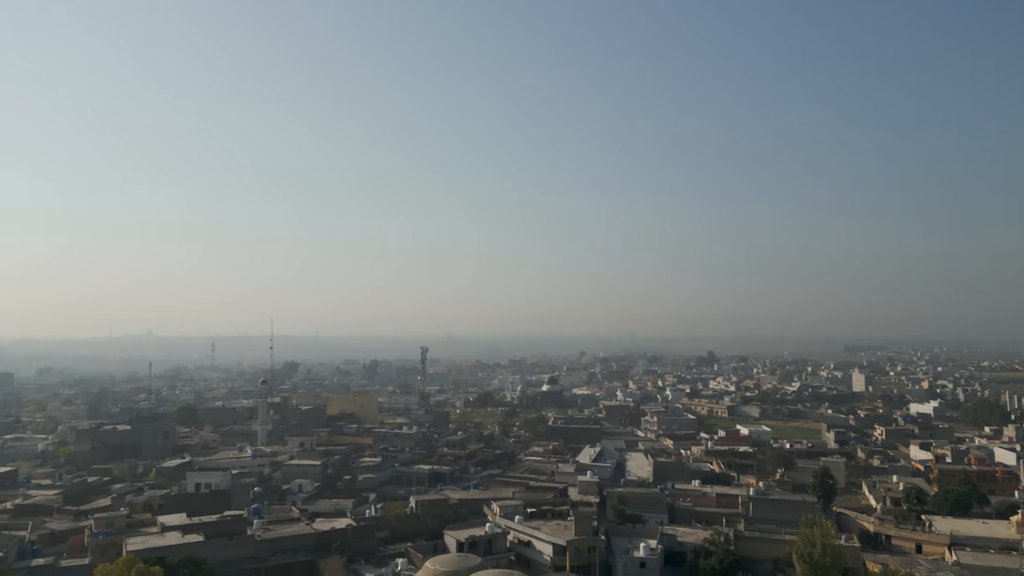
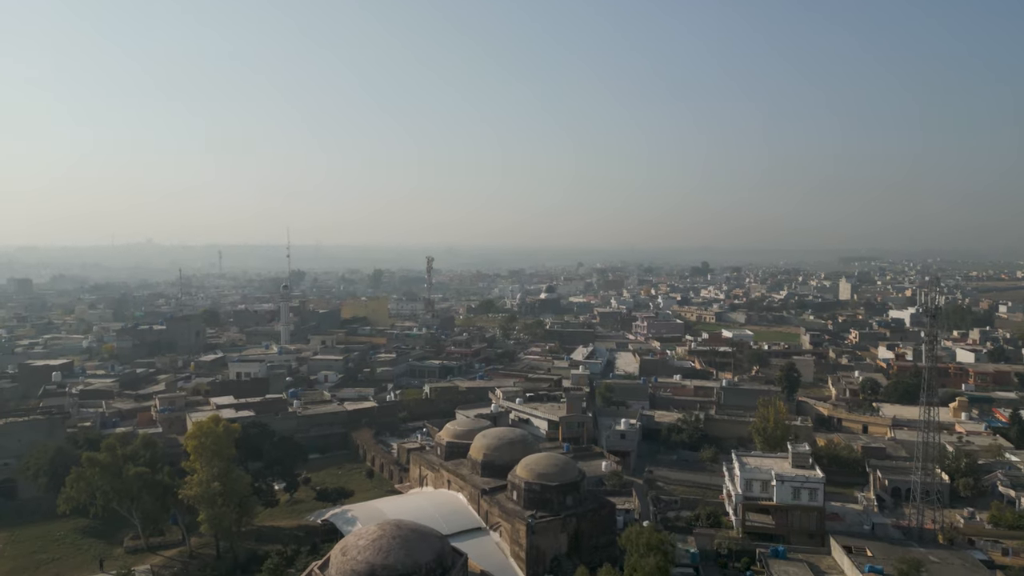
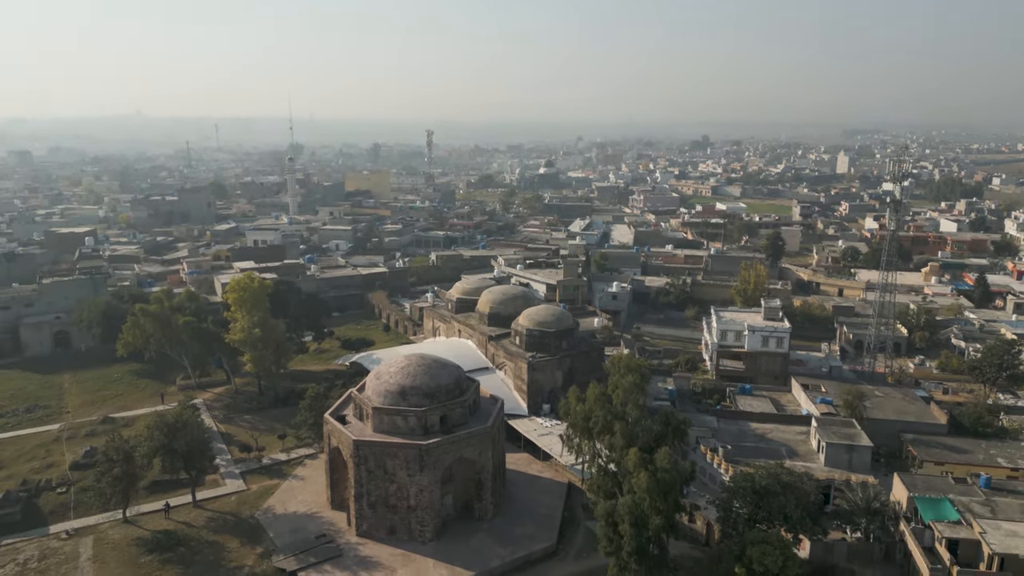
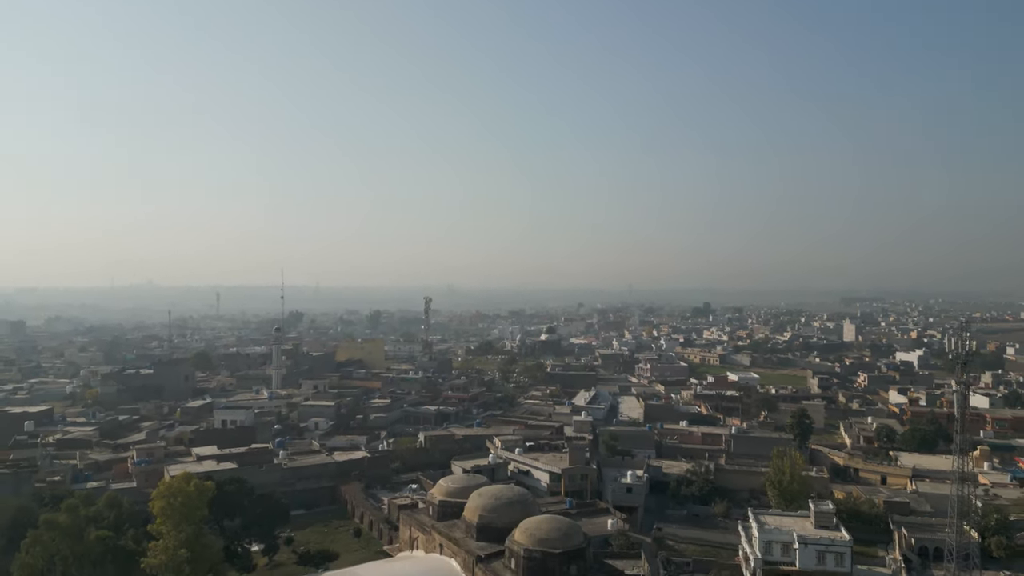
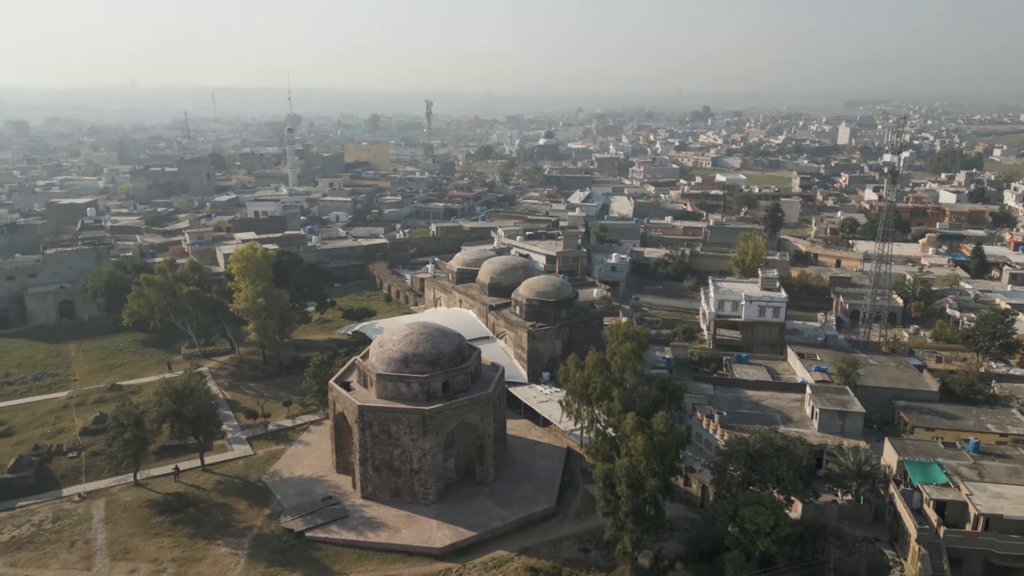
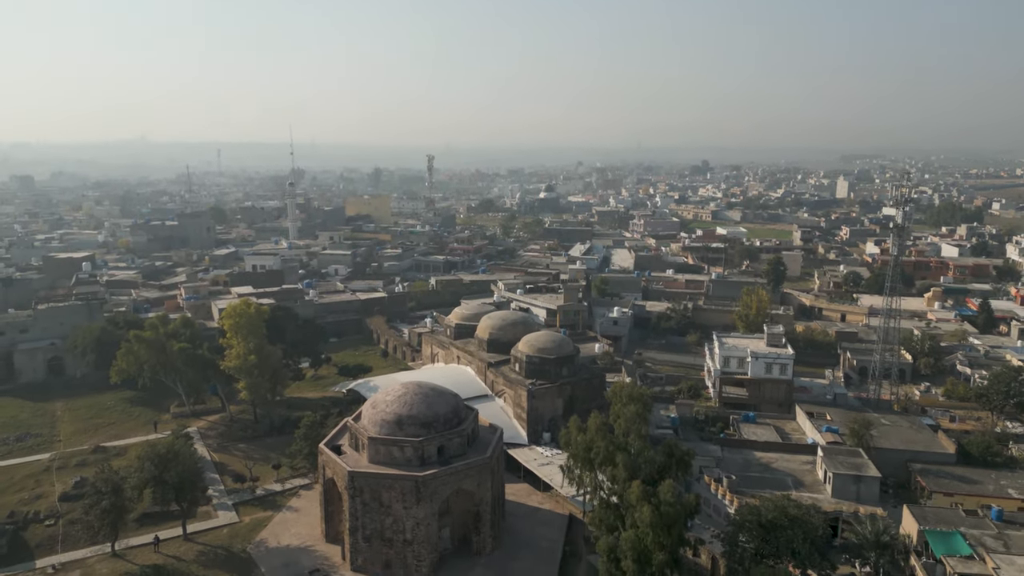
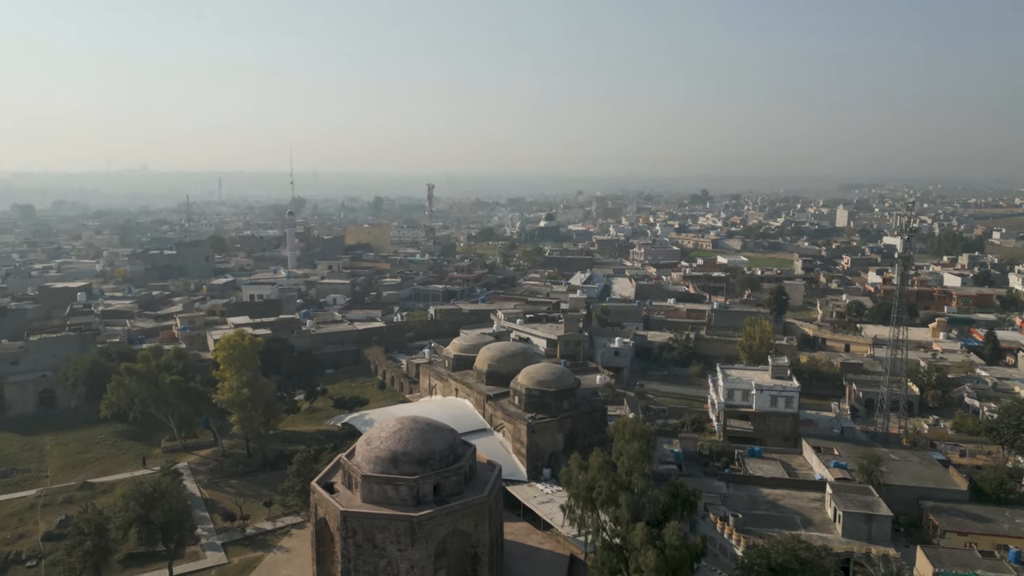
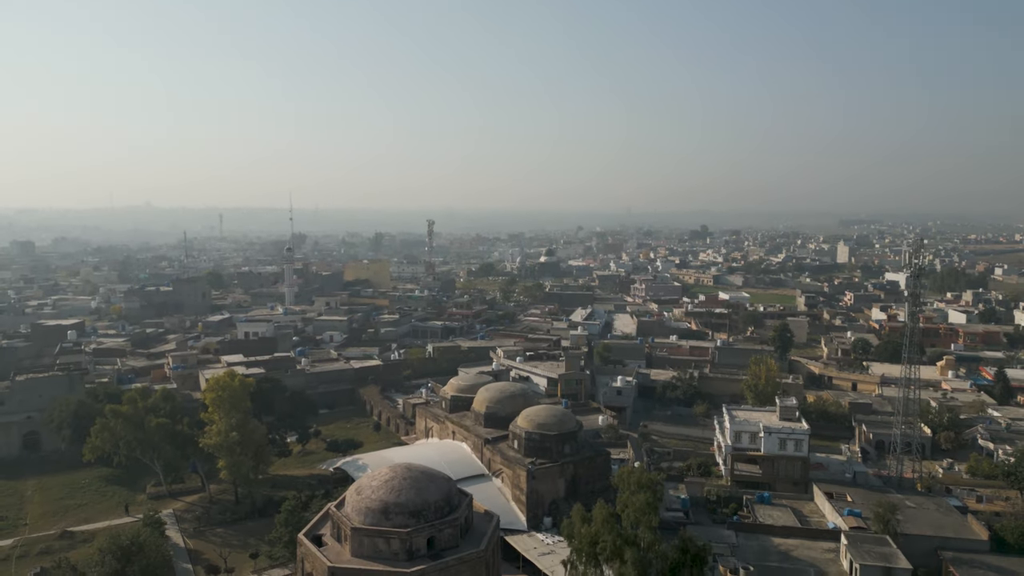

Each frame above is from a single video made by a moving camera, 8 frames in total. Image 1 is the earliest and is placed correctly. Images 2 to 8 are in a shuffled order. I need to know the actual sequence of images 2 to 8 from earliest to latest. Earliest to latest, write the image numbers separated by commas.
4, 2, 8, 7, 6, 3, 5
